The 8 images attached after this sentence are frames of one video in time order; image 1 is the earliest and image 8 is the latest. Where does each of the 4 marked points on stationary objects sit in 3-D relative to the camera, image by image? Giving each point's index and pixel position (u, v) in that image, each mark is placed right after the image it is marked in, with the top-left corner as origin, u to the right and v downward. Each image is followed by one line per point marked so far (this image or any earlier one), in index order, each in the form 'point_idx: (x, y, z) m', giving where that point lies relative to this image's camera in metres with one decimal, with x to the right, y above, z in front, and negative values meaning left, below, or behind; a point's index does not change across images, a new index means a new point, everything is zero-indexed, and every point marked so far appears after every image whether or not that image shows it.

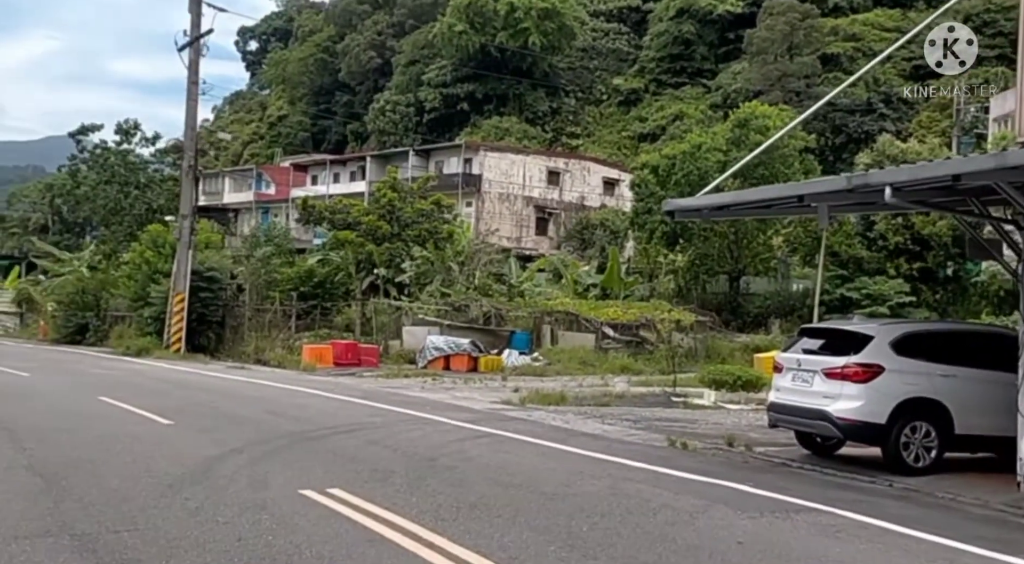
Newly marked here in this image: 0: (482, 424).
0: (-0.5, -2.1, +15.9) m
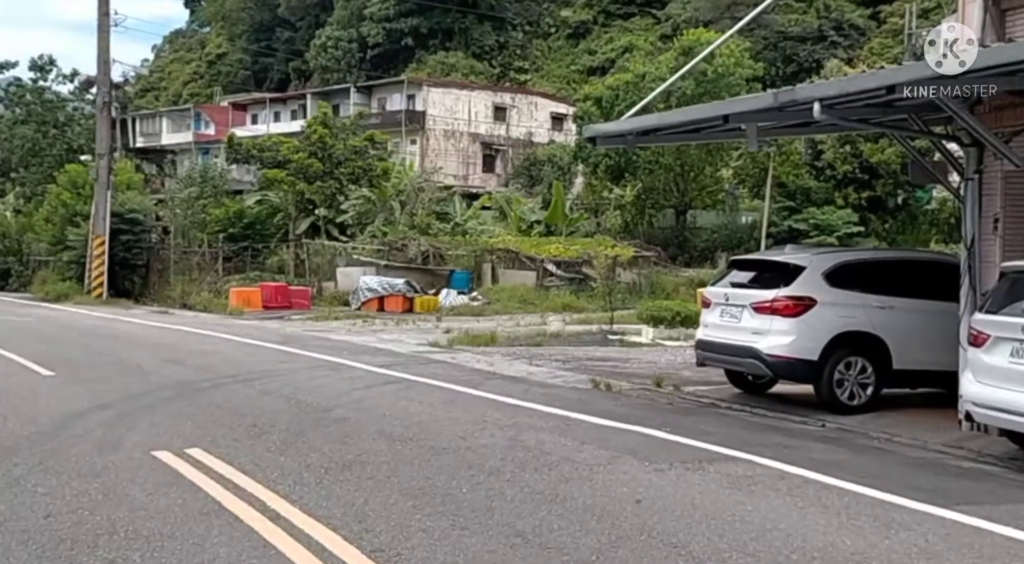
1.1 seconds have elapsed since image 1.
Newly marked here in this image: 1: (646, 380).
0: (-1.6, -1.2, +14.9) m
1: (+1.9, -1.4, +14.6) m
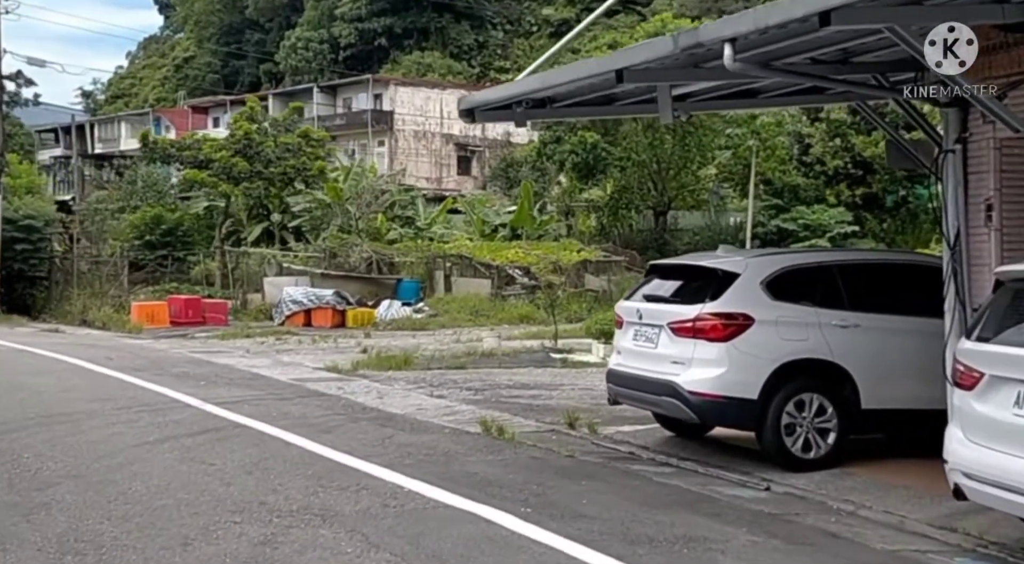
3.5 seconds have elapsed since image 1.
0: (-3.0, -1.4, +12.0) m
1: (+0.5, -1.5, +11.6) m
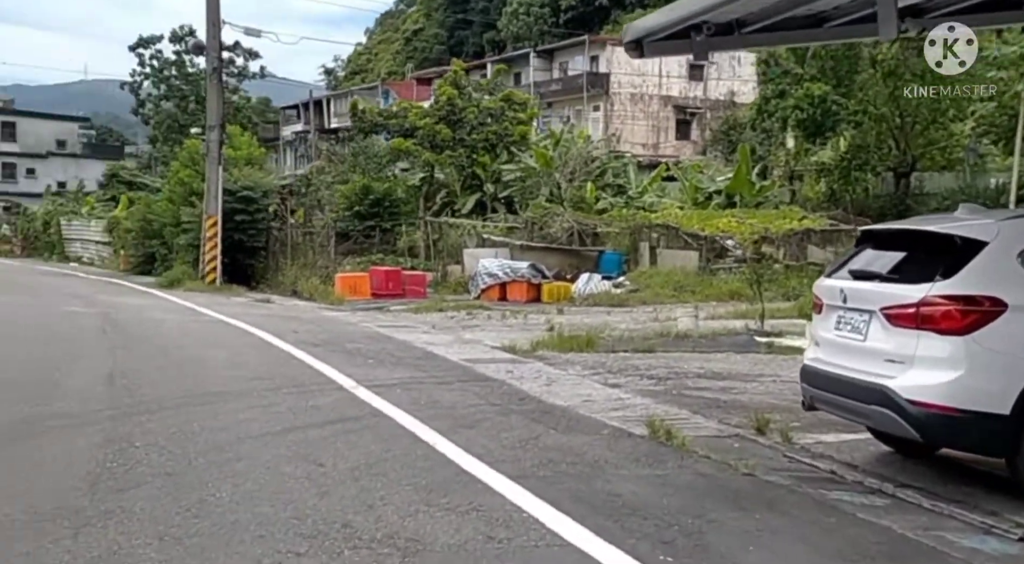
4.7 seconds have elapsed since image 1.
0: (-1.1, -1.1, +11.0) m
1: (+2.2, -1.3, +9.9) m
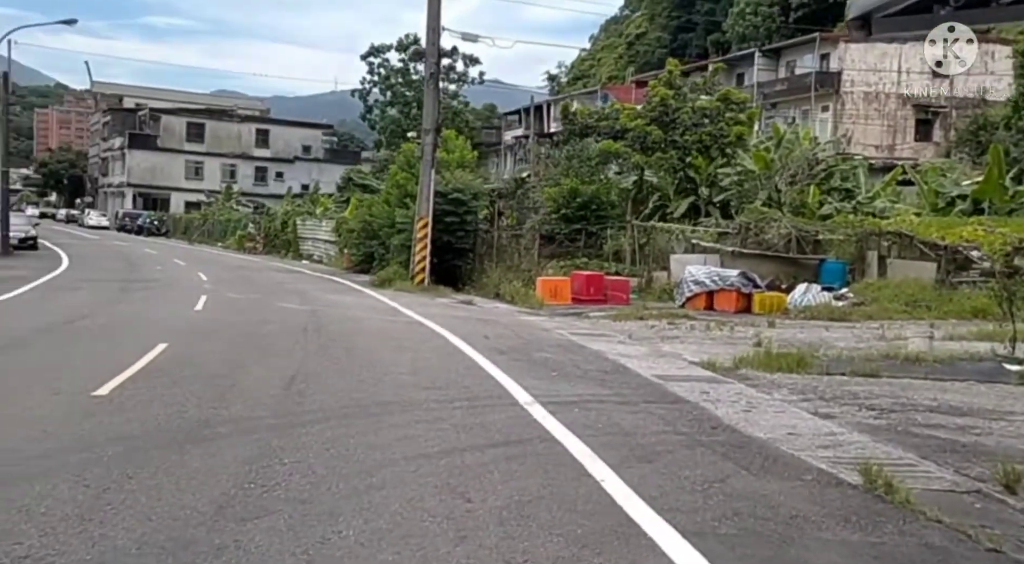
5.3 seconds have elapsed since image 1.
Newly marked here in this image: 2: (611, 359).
0: (+0.6, -1.2, +9.7) m
1: (+3.7, -1.5, +7.9) m
2: (+1.3, -1.0, +12.8) m
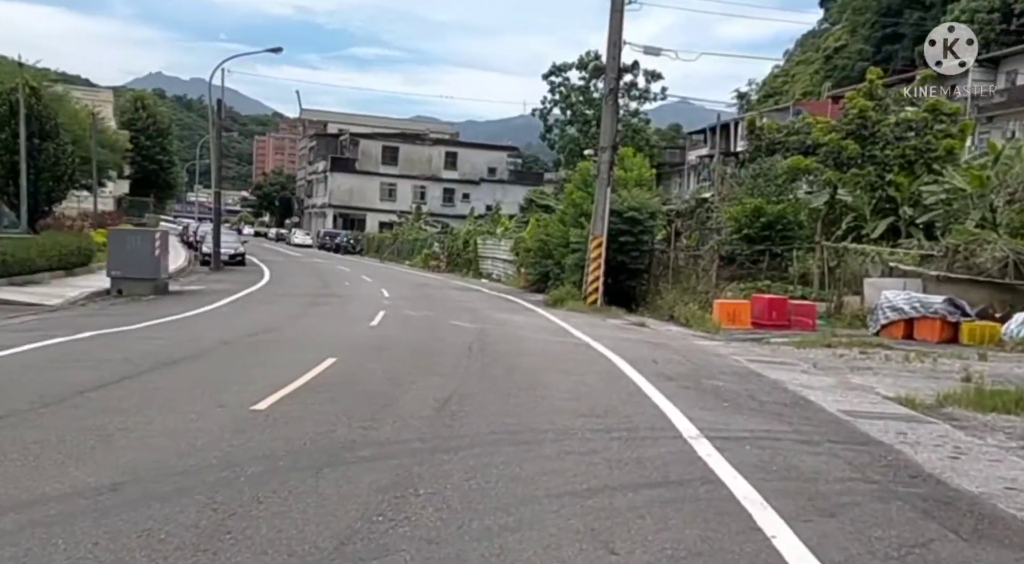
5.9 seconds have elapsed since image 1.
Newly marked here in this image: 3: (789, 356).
0: (+1.9, -1.3, +8.5) m
1: (+4.6, -1.6, +6.2) m
2: (+3.2, -1.2, +11.4) m
3: (+4.1, -1.1, +15.5) m
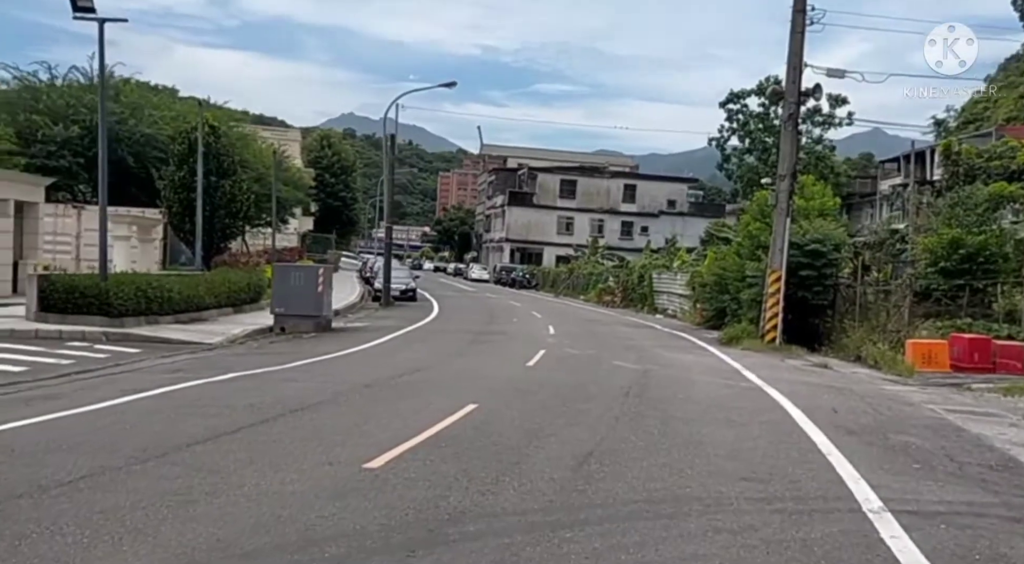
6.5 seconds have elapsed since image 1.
0: (+3.0, -1.6, +7.1) m
1: (+5.2, -1.8, +4.4) m
2: (+4.7, -1.6, +9.8) m
3: (+6.3, -1.6, +13.7) m
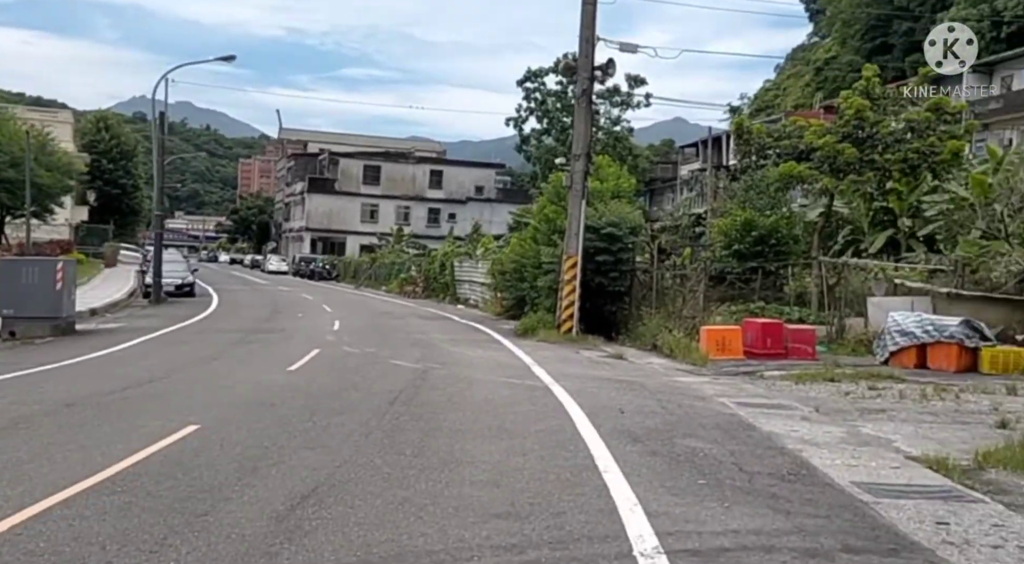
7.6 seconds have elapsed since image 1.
0: (+1.3, -1.5, +6.0) m
1: (+4.0, -1.8, +3.7) m
2: (+2.5, -1.5, +9.0) m
3: (+3.4, -1.4, +13.1) m
